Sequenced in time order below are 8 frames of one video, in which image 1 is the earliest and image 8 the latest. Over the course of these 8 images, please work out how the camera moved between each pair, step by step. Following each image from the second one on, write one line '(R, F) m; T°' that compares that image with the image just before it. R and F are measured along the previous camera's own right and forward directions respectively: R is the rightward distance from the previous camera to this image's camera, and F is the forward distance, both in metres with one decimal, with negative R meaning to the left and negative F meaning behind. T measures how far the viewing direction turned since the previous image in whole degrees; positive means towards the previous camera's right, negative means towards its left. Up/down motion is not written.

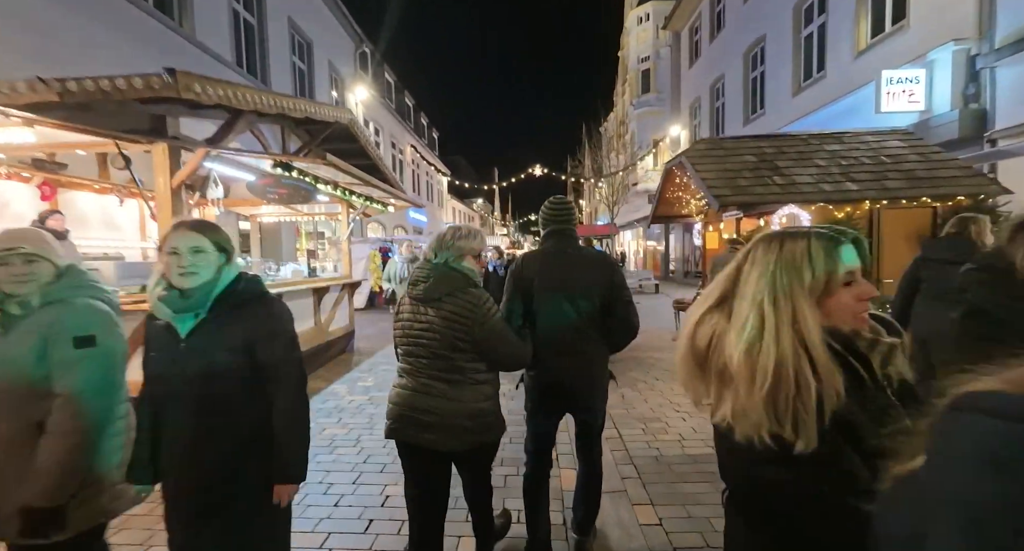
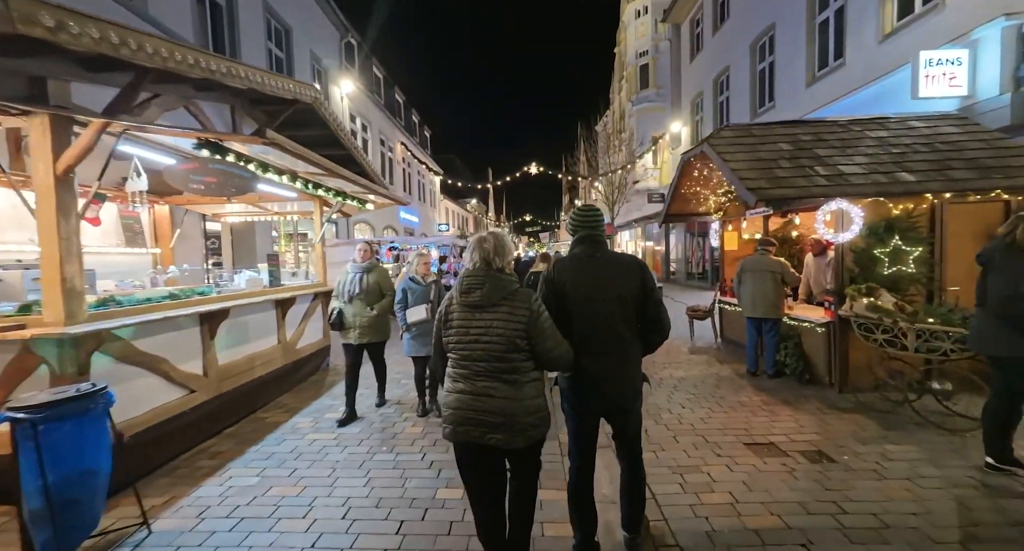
(0.0, +0.9) m; +1°
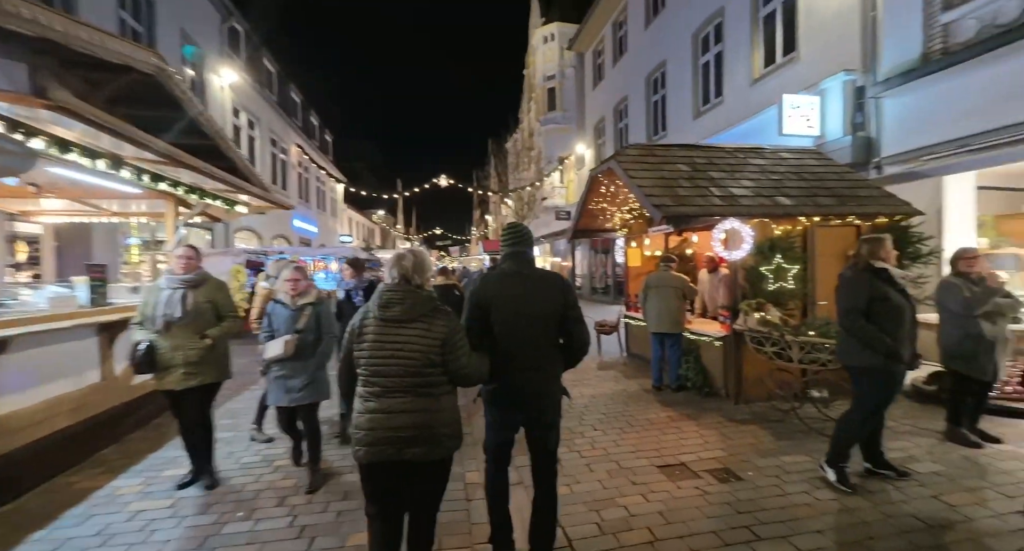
(+0.1, +0.4) m; +12°
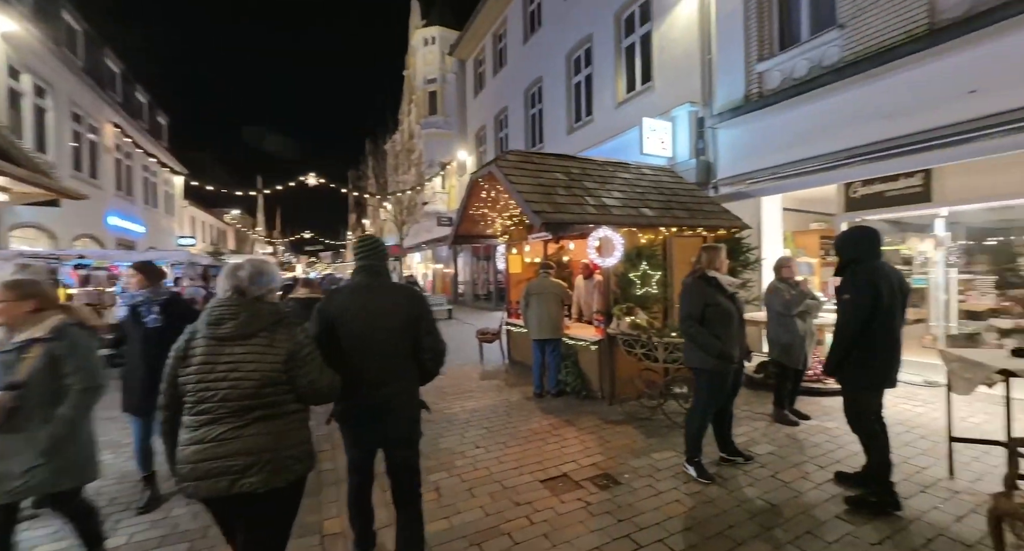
(+0.1, +0.3) m; +16°
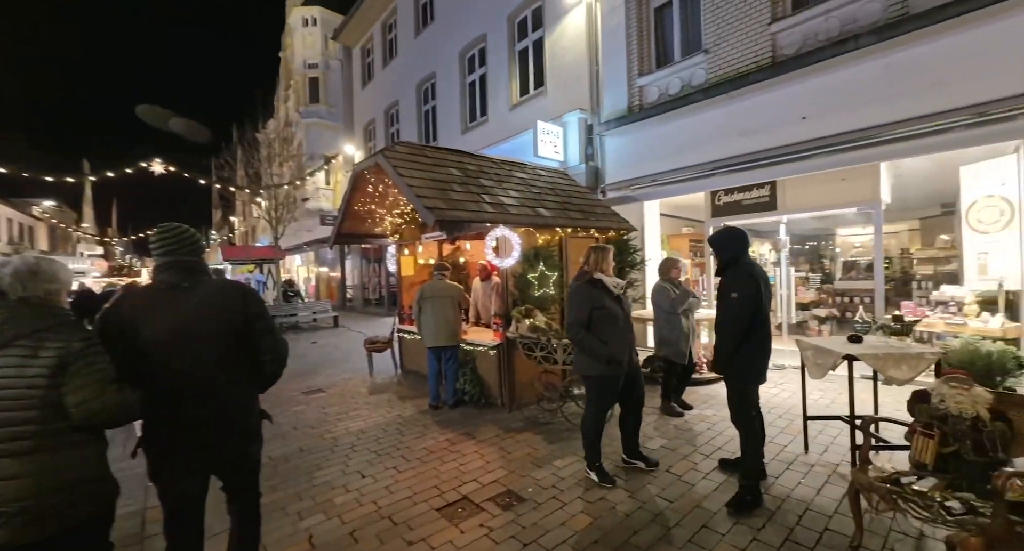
(0.0, +0.3) m; +14°
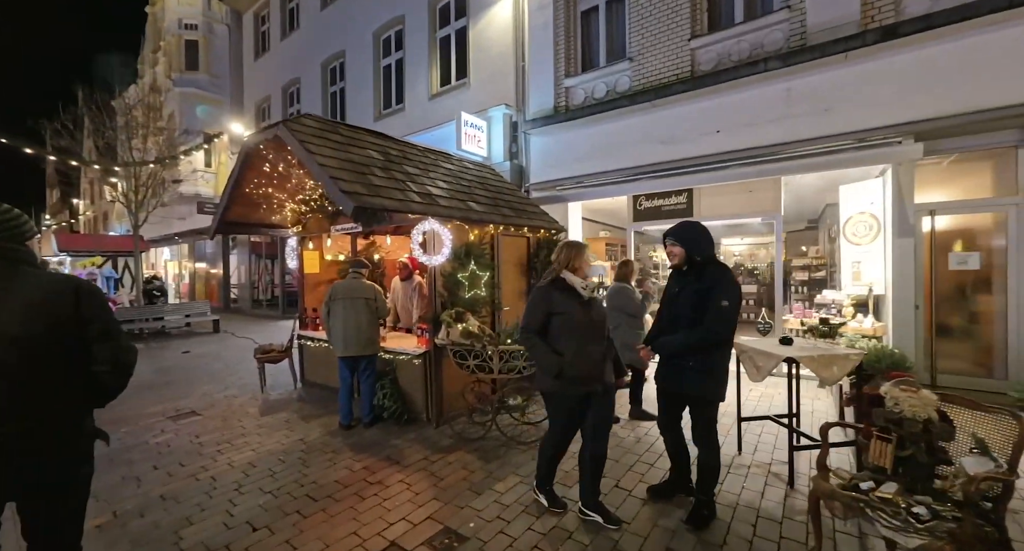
(-0.2, +0.5) m; +12°
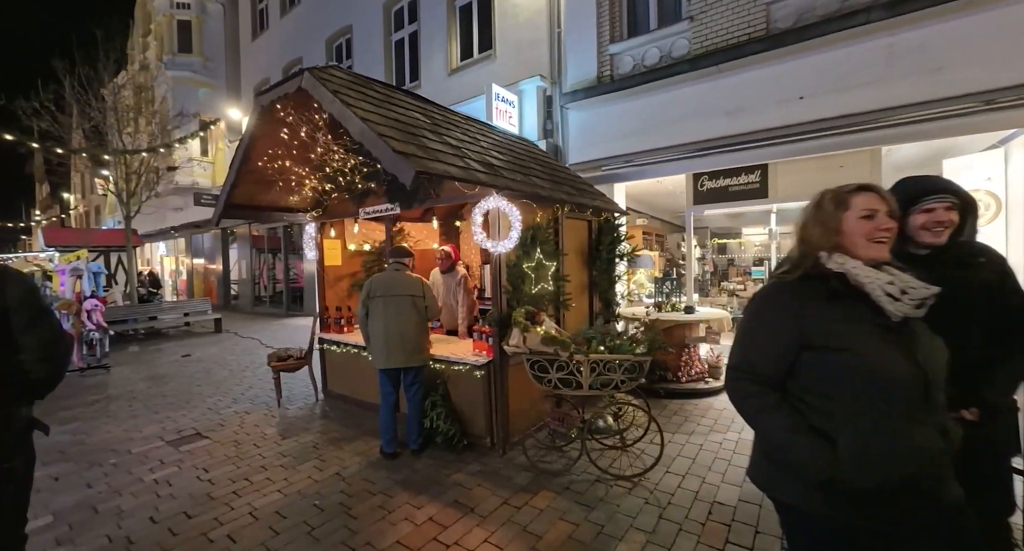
(-0.8, +1.0) m; 0°
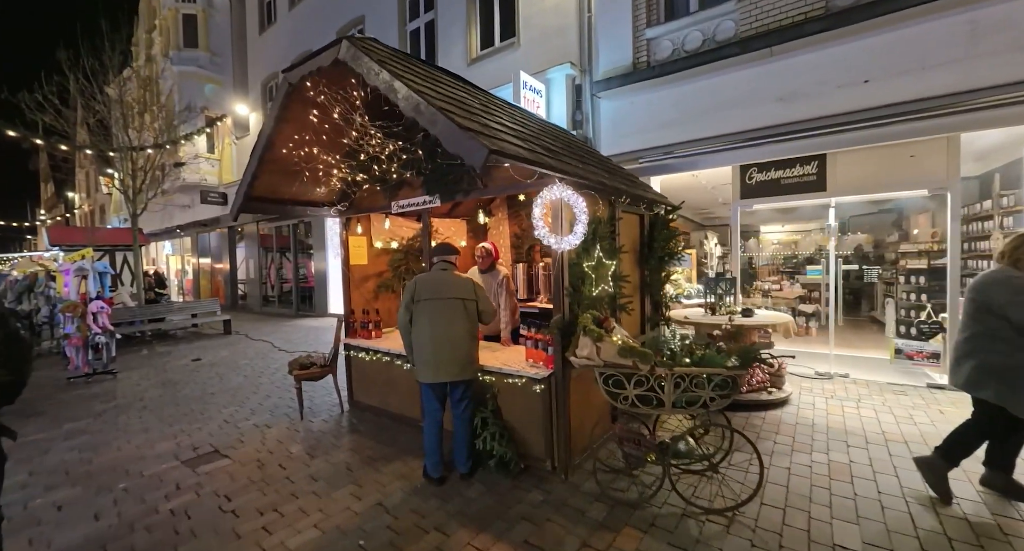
(-0.5, +0.5) m; 0°
